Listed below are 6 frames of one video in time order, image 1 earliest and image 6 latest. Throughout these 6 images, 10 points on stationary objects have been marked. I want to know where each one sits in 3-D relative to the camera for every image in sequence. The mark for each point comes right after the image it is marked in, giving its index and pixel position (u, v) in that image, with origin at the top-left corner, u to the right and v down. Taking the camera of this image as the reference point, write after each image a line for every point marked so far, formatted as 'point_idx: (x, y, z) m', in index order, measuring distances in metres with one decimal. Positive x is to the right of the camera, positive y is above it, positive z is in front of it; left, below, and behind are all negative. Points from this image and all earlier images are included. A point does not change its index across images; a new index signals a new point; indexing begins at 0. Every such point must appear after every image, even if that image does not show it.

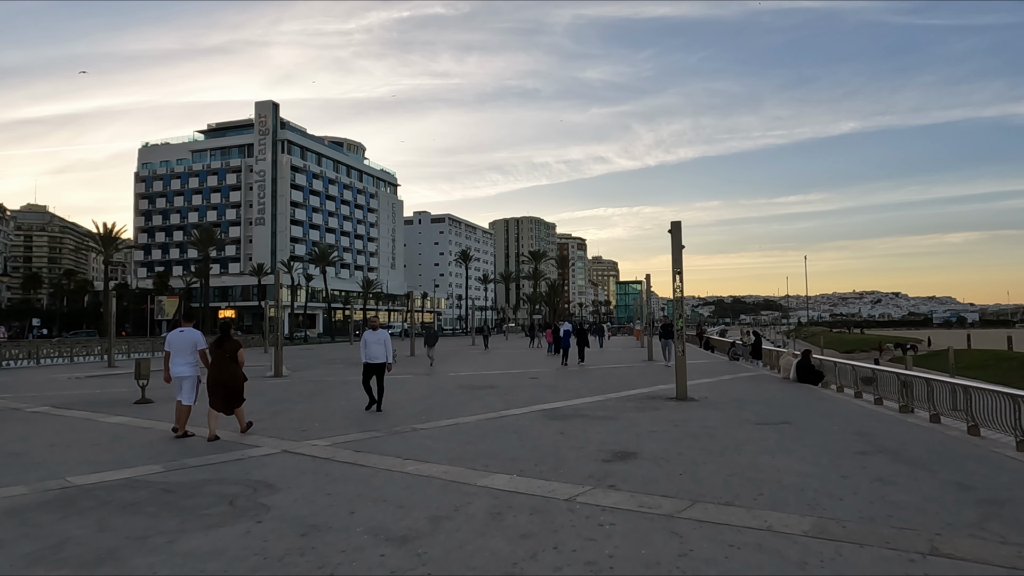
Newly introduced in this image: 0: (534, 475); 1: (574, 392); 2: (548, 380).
0: (+0.2, -1.8, +6.2) m
1: (+1.3, -2.1, +13.5) m
2: (+0.9, -2.3, +16.2) m
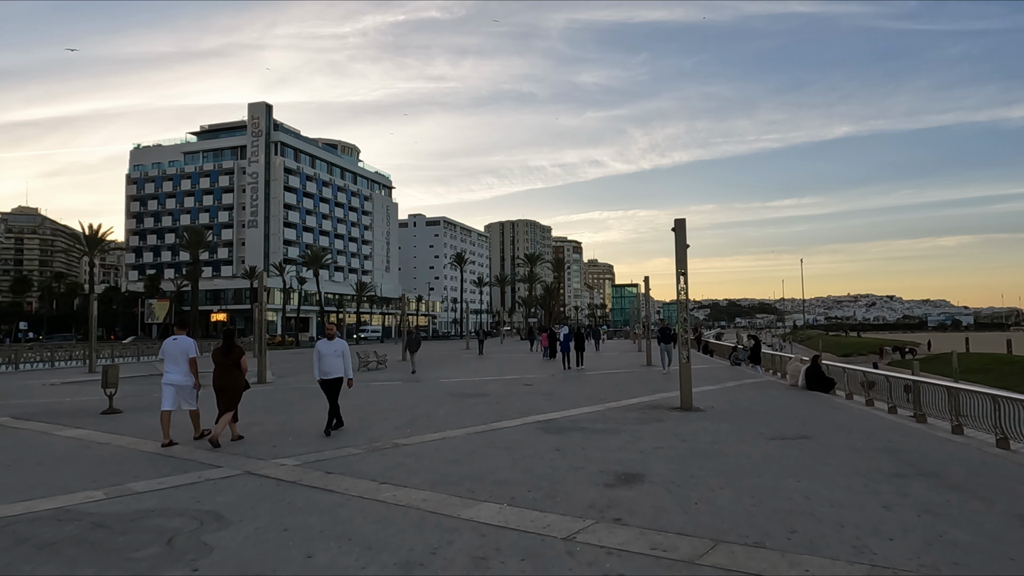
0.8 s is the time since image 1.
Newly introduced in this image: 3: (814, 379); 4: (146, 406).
0: (+0.1, -1.8, +5.4) m
1: (+1.1, -2.2, +12.7) m
2: (+0.7, -2.3, +15.4) m
3: (+6.4, -1.9, +14.0) m
4: (-7.6, -2.5, +13.7) m
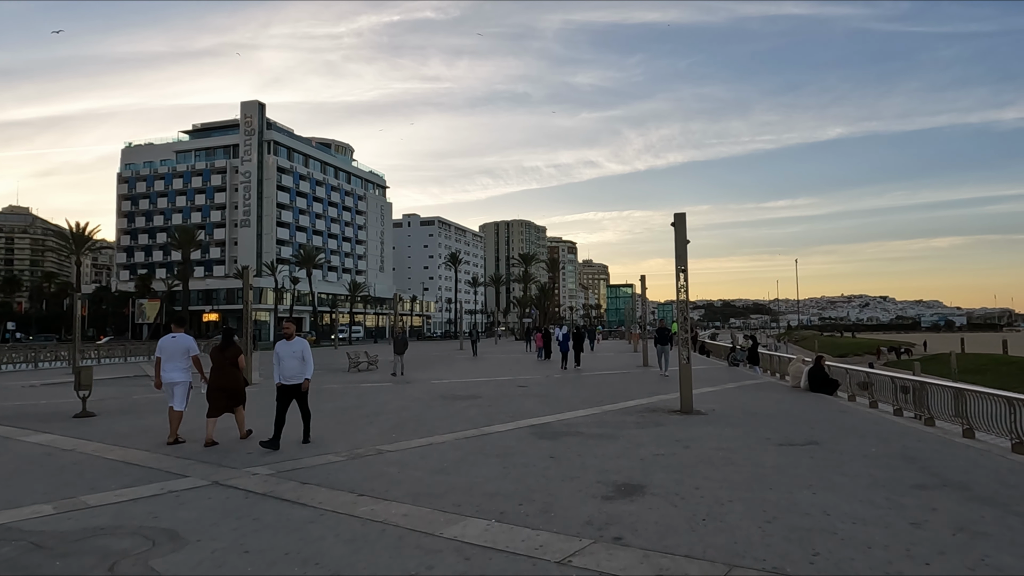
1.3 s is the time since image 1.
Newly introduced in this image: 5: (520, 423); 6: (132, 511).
0: (0.0, -1.7, +4.9) m
1: (+1.0, -2.1, +12.2) m
2: (+0.6, -2.3, +14.9) m
3: (+6.3, -1.9, +13.6) m
4: (-7.8, -2.4, +13.1) m
5: (+0.1, -2.0, +9.8) m
6: (-3.1, -1.8, +5.3) m
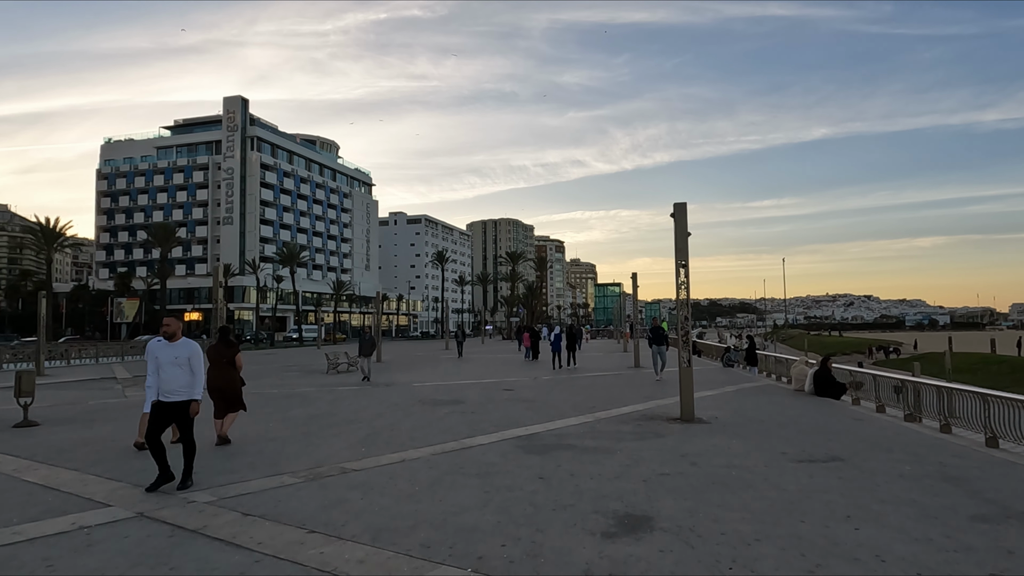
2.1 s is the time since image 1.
0: (-0.1, -1.7, +4.0) m
1: (+0.7, -2.1, +11.3) m
2: (+0.3, -2.2, +13.9) m
3: (+6.0, -1.9, +12.7) m
4: (-8.0, -2.4, +12.0) m
5: (-0.1, -2.0, +8.9) m
6: (-3.2, -1.8, +4.3) m
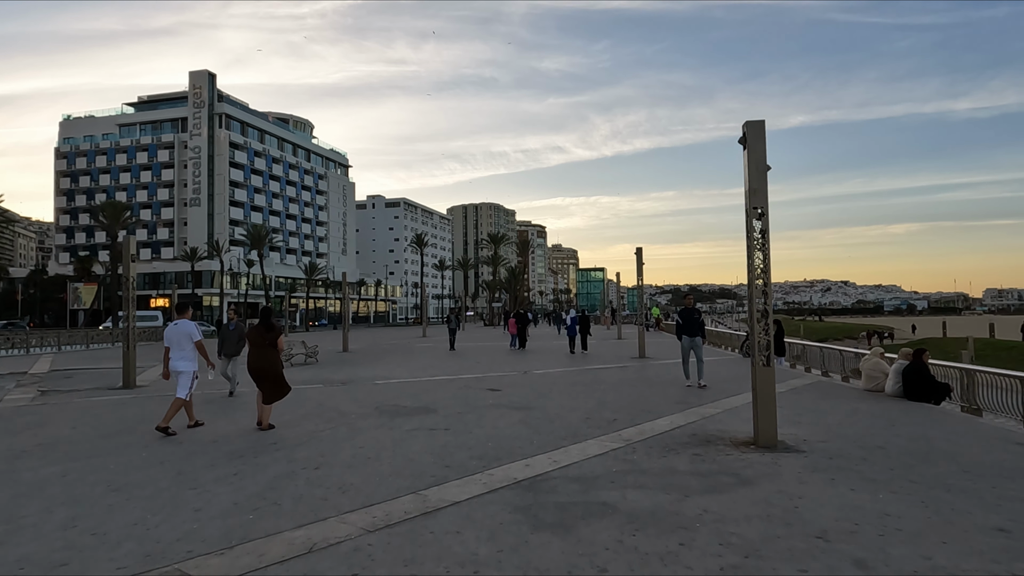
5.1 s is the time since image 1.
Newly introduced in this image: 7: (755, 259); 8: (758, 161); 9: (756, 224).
0: (0.0, -1.4, +0.7) m
1: (+0.6, -1.7, +8.0) m
2: (+0.1, -1.8, +10.6) m
3: (+5.8, -1.4, +9.6) m
4: (-8.2, -1.9, +8.5) m
5: (-0.2, -1.6, +5.6) m
6: (-3.1, -1.5, +0.9) m
7: (+2.4, +0.3, +6.6) m
8: (+2.5, +1.3, +6.6) m
9: (+2.4, +0.6, +6.5) m
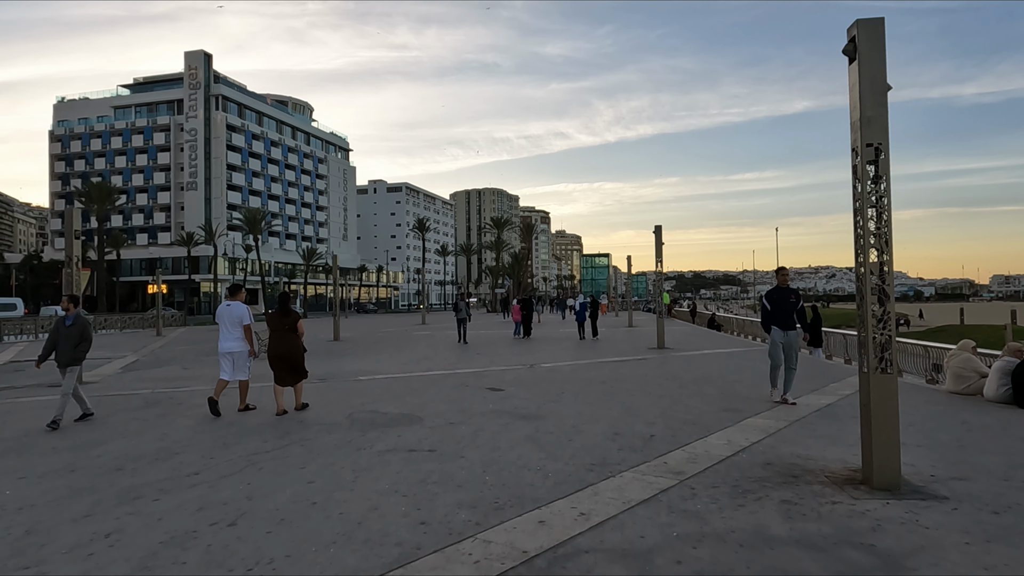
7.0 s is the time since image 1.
0: (0.0, -1.4, -1.3) m
1: (+0.7, -1.4, +6.0) m
2: (+0.1, -1.5, +8.7) m
3: (+5.9, -1.1, +7.6) m
4: (-8.1, -1.7, +6.6) m
5: (-0.1, -1.4, +3.6) m
6: (-3.1, -1.4, -1.0) m
7: (+2.5, +0.5, +4.6) m
8: (+2.5, +1.5, +4.6) m
9: (+2.5, +0.8, +4.5) m
